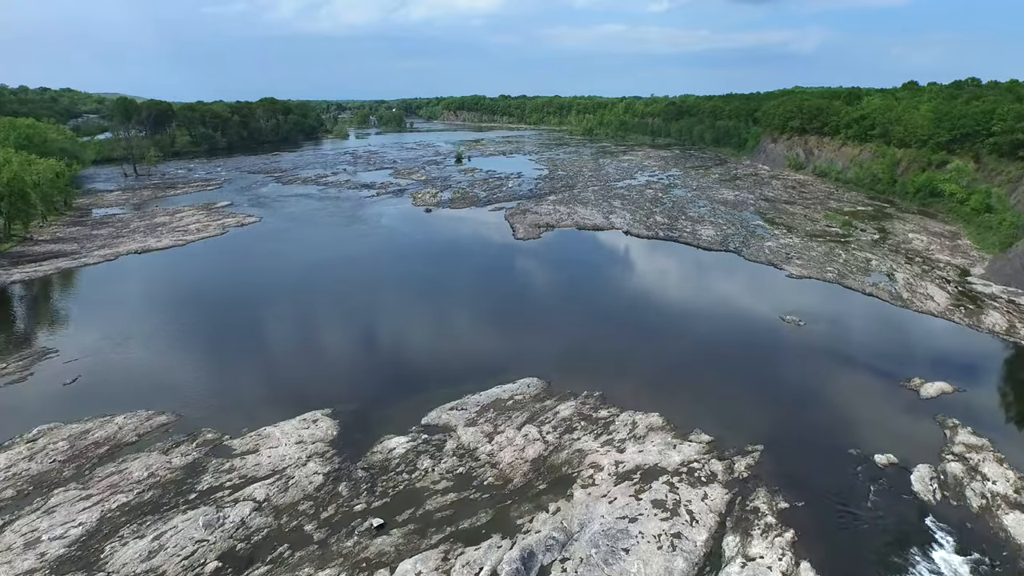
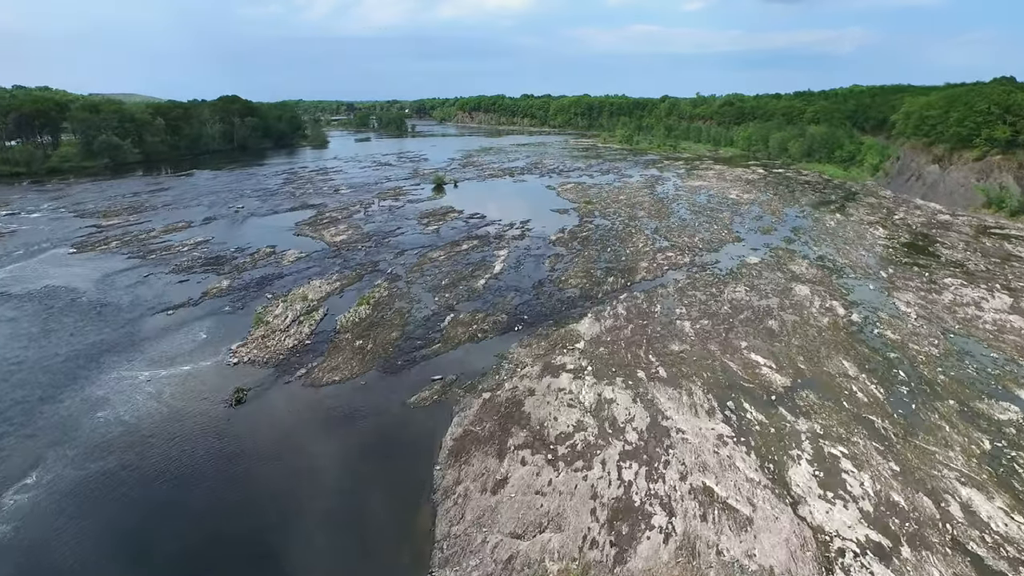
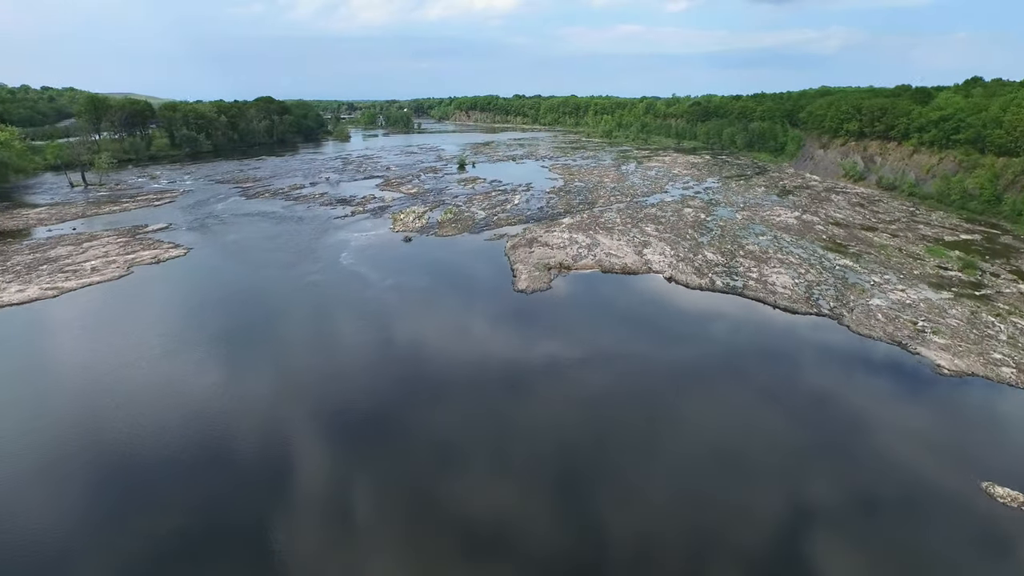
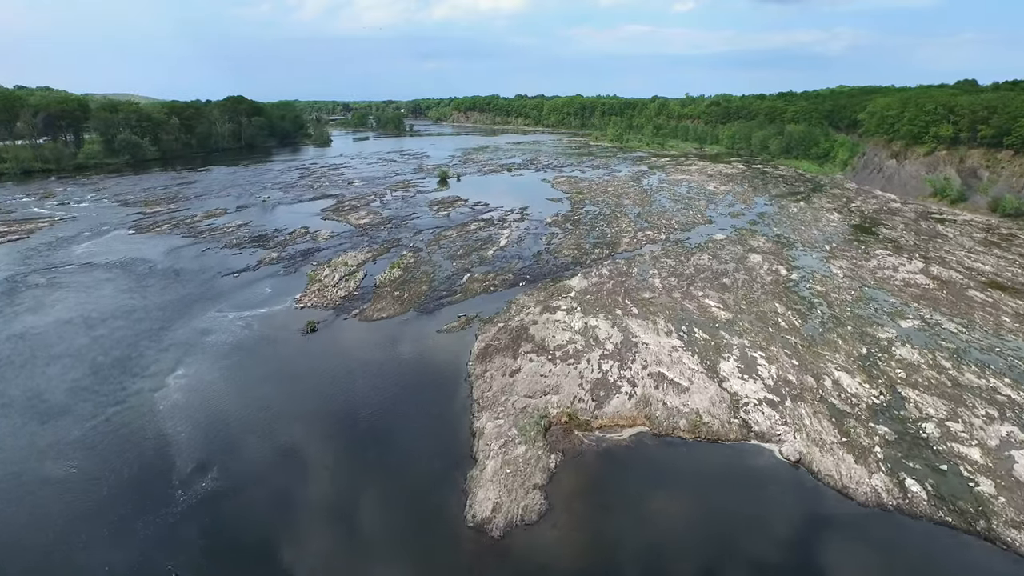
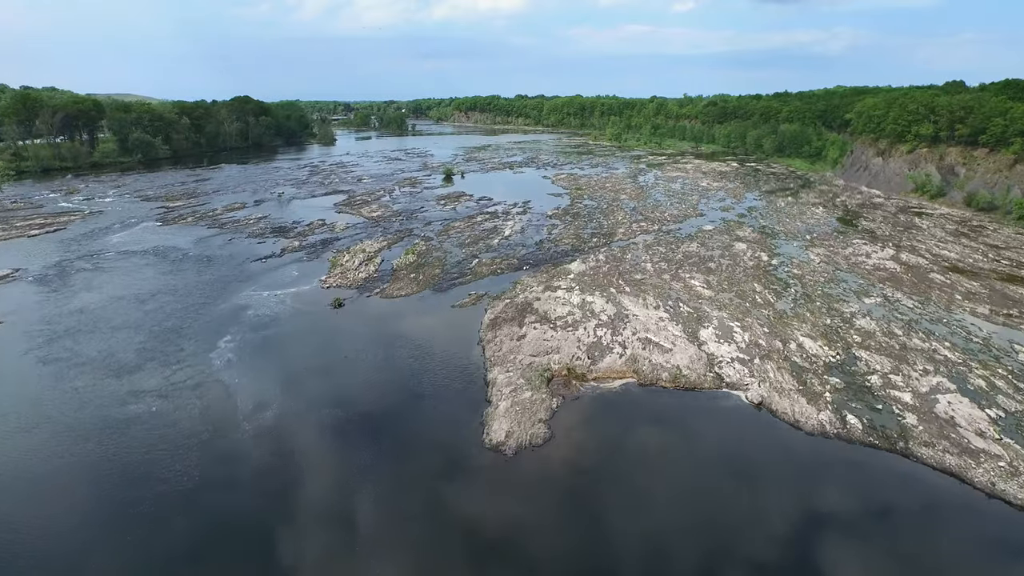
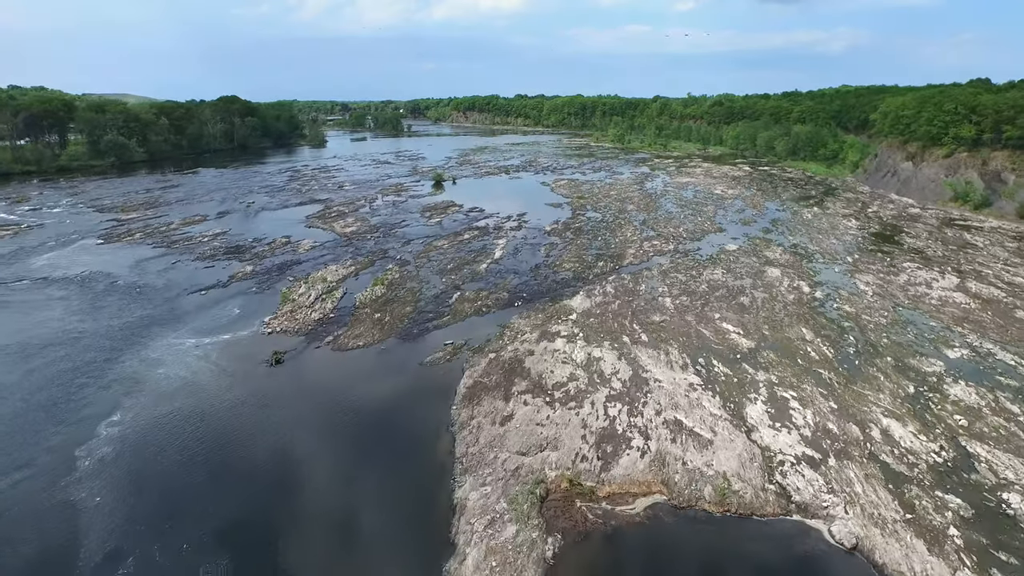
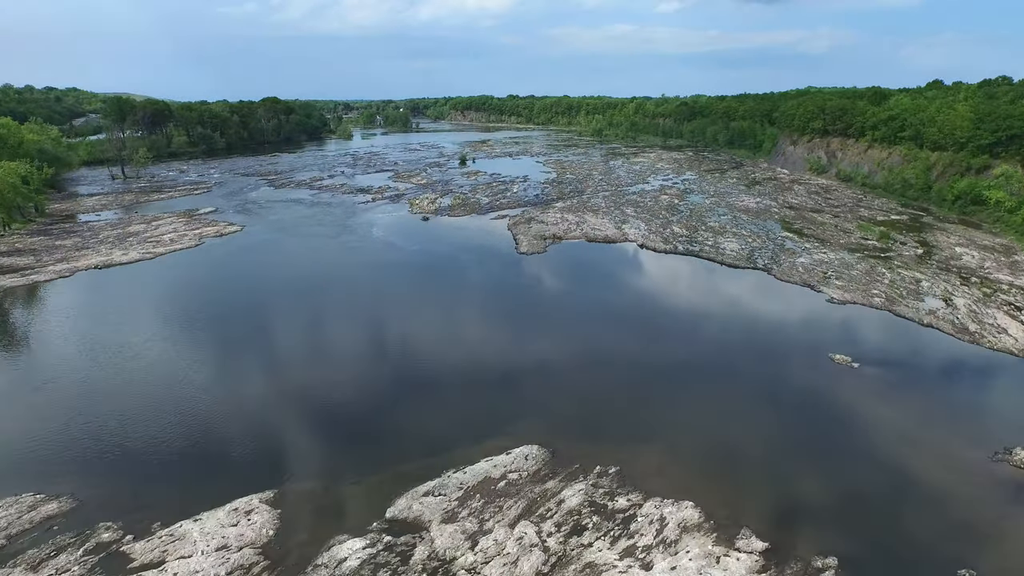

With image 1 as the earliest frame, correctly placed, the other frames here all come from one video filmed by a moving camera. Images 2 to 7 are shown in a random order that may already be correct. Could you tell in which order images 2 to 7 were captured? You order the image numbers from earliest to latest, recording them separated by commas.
7, 3, 5, 4, 6, 2
